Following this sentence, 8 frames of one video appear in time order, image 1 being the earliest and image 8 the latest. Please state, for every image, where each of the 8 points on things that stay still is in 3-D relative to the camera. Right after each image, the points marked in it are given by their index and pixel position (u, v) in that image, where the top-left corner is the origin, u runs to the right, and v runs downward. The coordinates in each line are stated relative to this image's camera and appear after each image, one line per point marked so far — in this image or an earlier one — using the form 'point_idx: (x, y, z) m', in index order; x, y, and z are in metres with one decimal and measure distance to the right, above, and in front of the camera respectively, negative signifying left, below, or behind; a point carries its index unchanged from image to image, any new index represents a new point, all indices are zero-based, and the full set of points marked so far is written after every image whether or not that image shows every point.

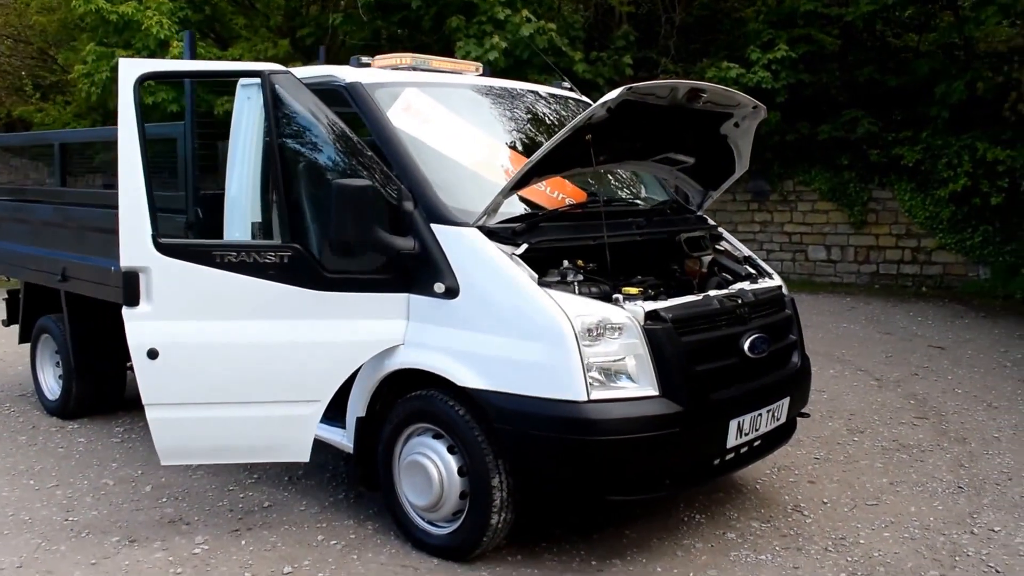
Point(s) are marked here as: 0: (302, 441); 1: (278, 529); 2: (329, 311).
0: (-0.8, -0.7, +4.3) m
1: (-1.0, -1.1, +4.5) m
2: (-0.7, -0.1, +4.2) m
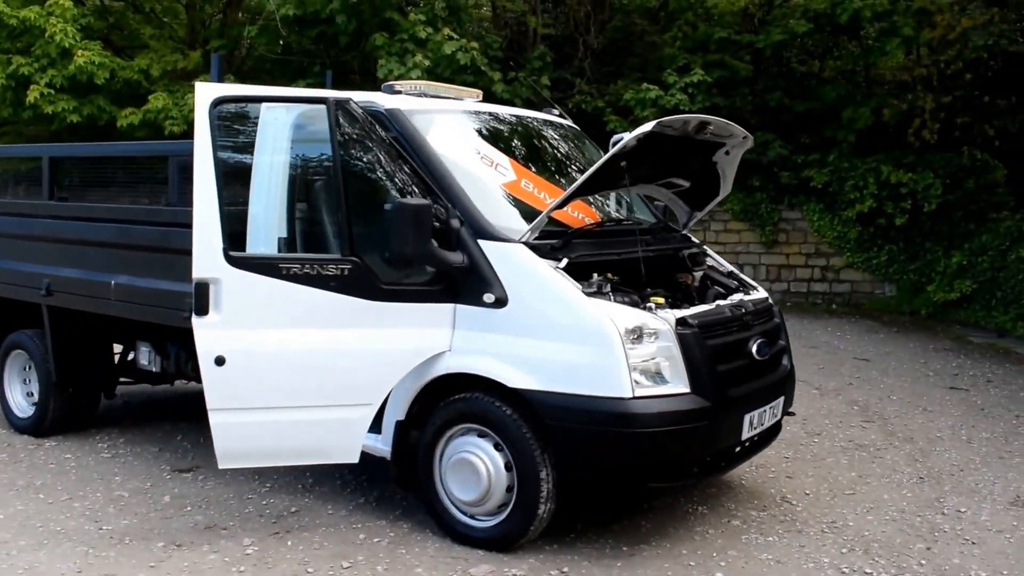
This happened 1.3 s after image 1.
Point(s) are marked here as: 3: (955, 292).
0: (-0.6, -0.7, +4.5) m
1: (-0.9, -1.1, +4.7) m
2: (-0.5, -0.1, +4.4) m
3: (+5.3, -0.1, +12.2) m
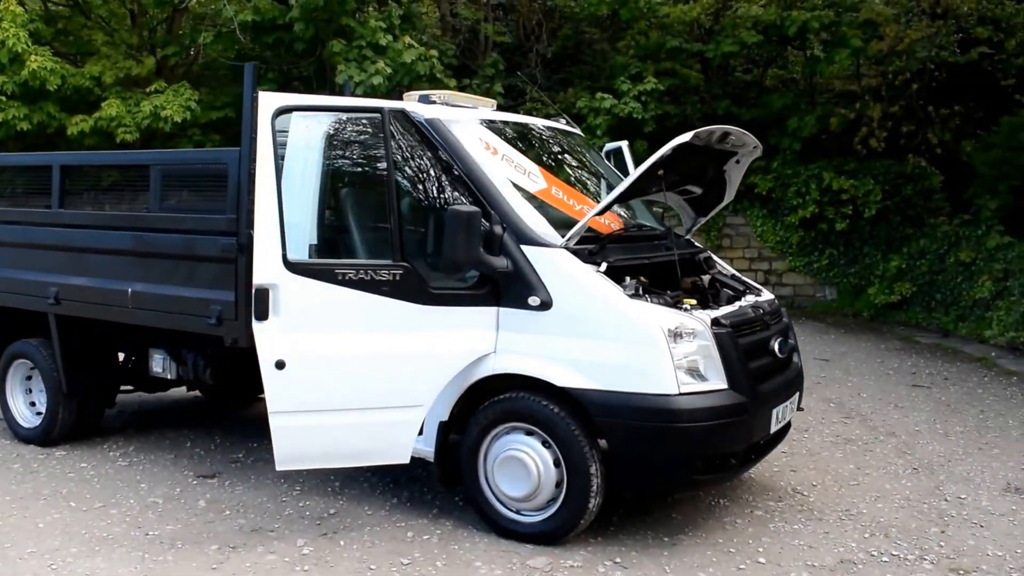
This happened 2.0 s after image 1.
0: (-0.4, -0.7, +4.6) m
1: (-0.7, -1.2, +4.8) m
2: (-0.3, -0.2, +4.6) m
3: (+4.9, -0.1, +12.8) m
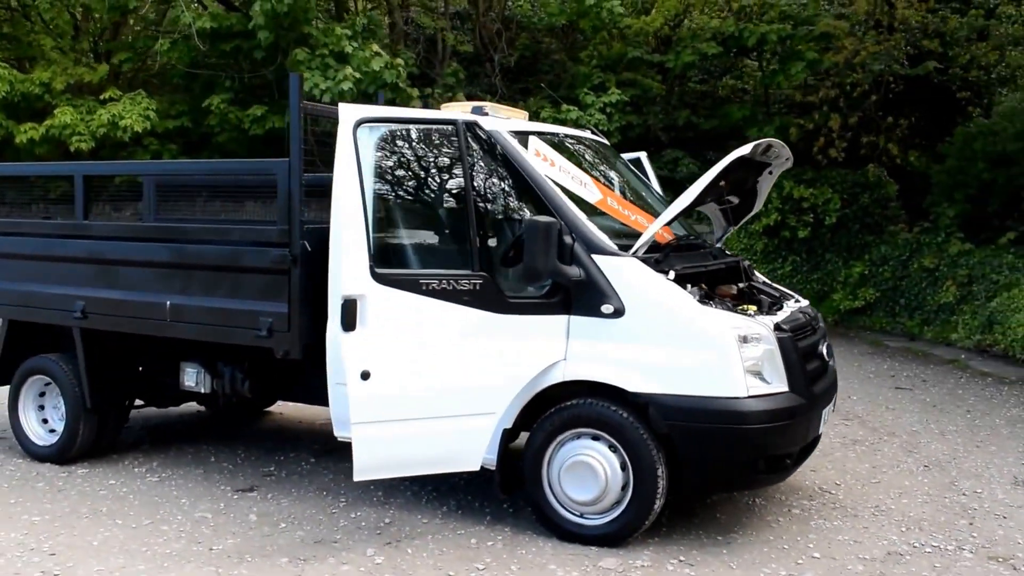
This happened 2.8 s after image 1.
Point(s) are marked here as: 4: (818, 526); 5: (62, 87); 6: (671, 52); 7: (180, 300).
0: (-0.1, -0.8, +4.7) m
1: (-0.4, -1.2, +4.9) m
2: (0.0, -0.2, +4.7) m
3: (+4.6, -0.2, +13.2) m
4: (+1.6, -1.2, +5.2) m
5: (-6.0, +2.7, +13.6) m
6: (+2.3, +3.4, +14.5) m
7: (-1.9, -0.1, +5.7) m
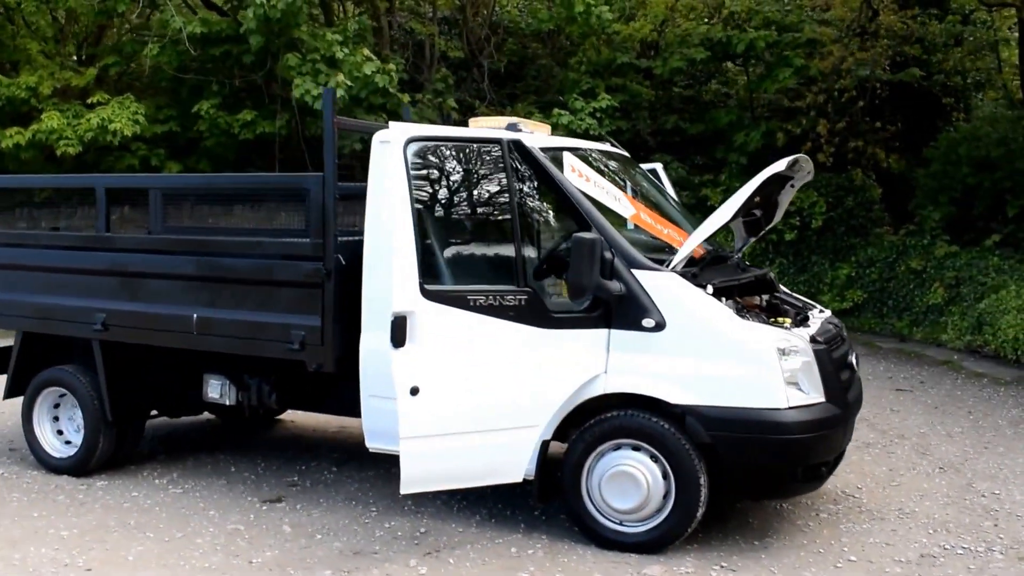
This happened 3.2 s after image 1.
0: (+0.1, -0.8, +4.7) m
1: (-0.2, -1.3, +4.9) m
2: (+0.2, -0.3, +4.7) m
3: (+4.5, -0.2, +13.4) m
4: (+1.8, -1.3, +5.3) m
5: (-6.2, +2.6, +13.4) m
6: (+2.2, +3.3, +14.6) m
7: (-1.7, -0.1, +5.7) m
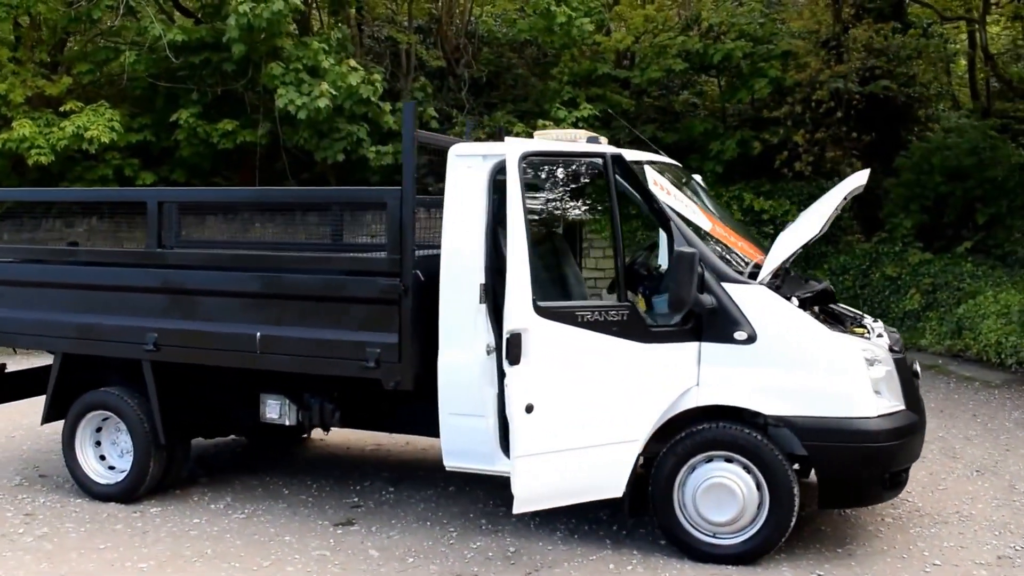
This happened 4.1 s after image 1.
0: (+0.5, -0.9, +4.8) m
1: (+0.2, -1.3, +4.9) m
2: (+0.7, -0.3, +4.8) m
3: (+4.3, -0.3, +13.8) m
4: (+2.2, -1.3, +5.4) m
5: (-6.4, +2.4, +13.0) m
6: (+1.9, +3.2, +14.8) m
7: (-1.3, -0.2, +5.6) m
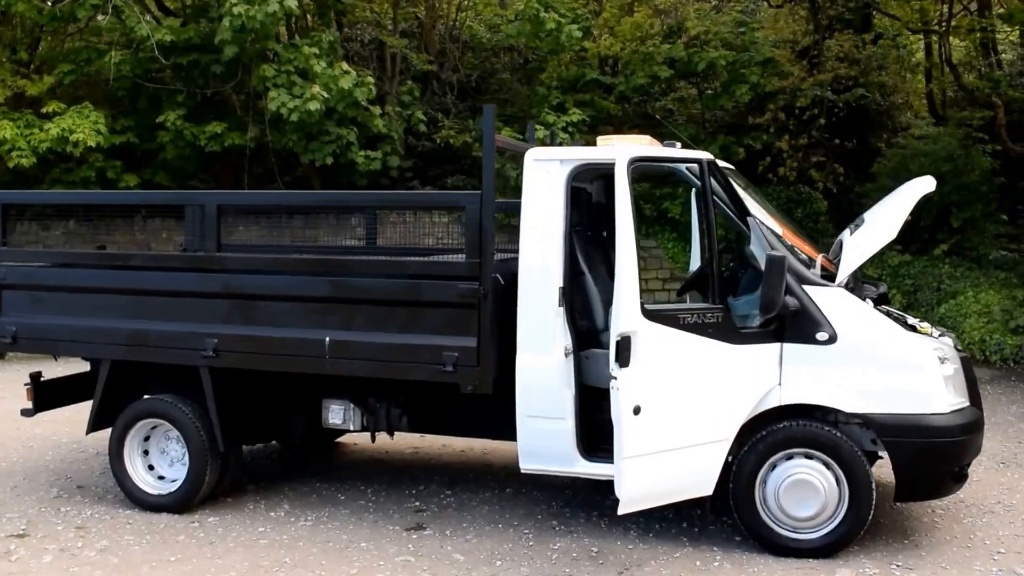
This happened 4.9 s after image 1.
0: (+1.0, -0.9, +4.9) m
1: (+0.7, -1.4, +5.0) m
2: (+1.1, -0.3, +4.9) m
3: (+4.2, -0.3, +14.1) m
4: (+2.6, -1.3, +5.6) m
5: (-6.4, +2.4, +12.7) m
6: (+1.6, +3.2, +15.0) m
7: (-0.9, -0.3, +5.6) m
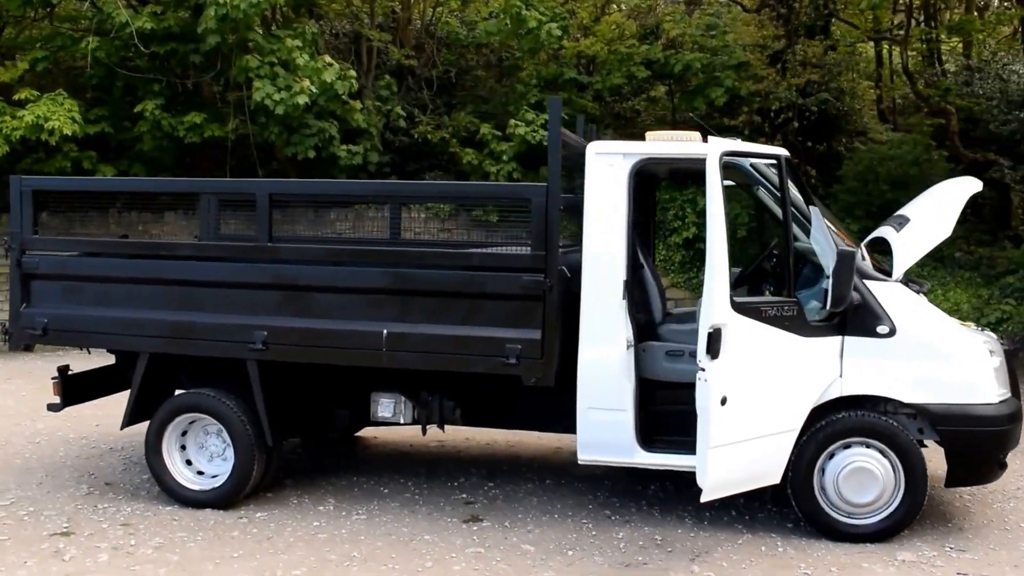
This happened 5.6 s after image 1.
0: (+1.3, -0.9, +5.0) m
1: (+1.0, -1.3, +5.1) m
2: (+1.5, -0.3, +5.0) m
3: (+3.9, -0.3, +14.4) m
4: (+2.9, -1.3, +5.8) m
5: (-6.6, +2.5, +12.2) m
6: (+1.3, +3.2, +15.1) m
7: (-0.6, -0.2, +5.6) m
